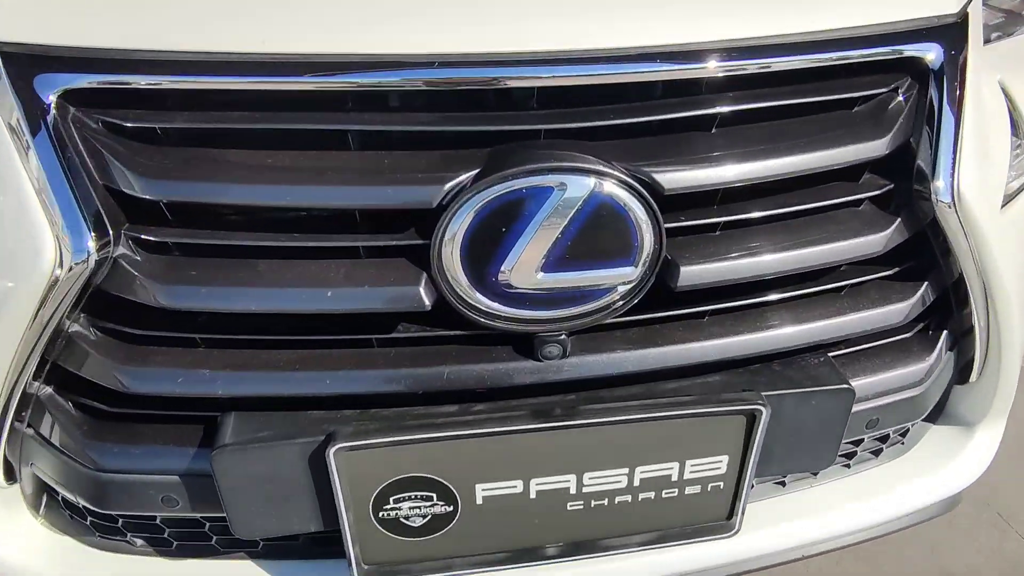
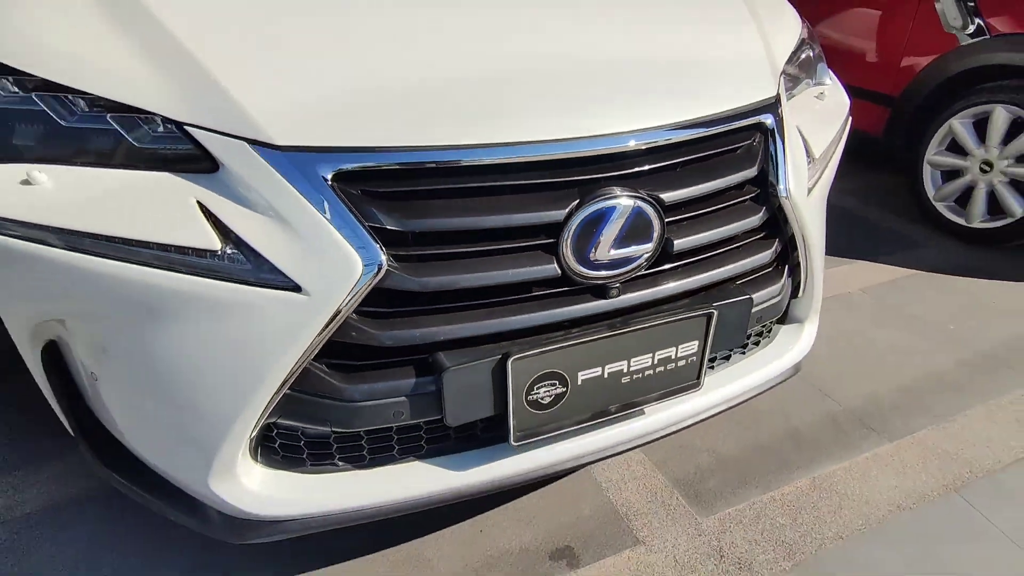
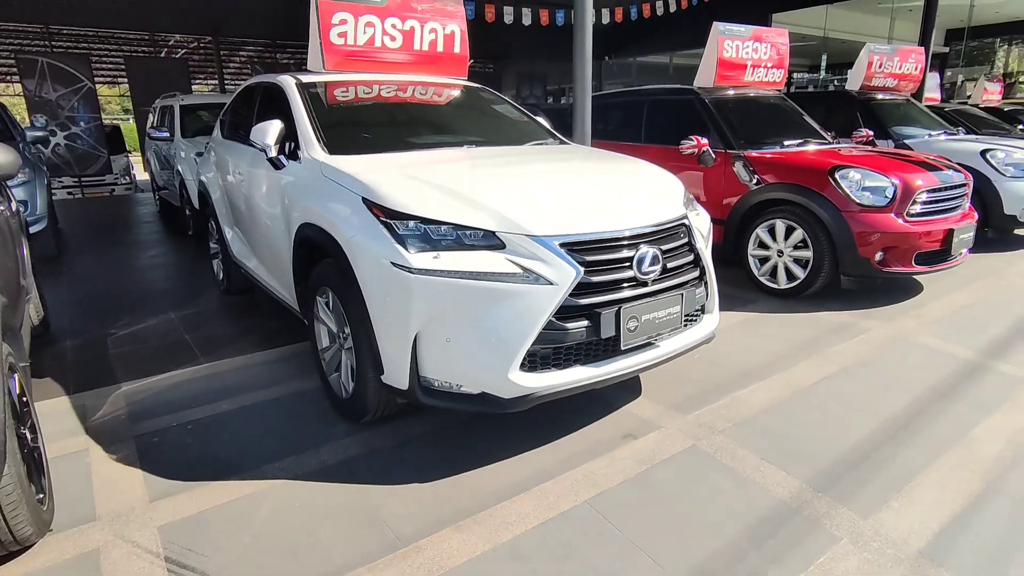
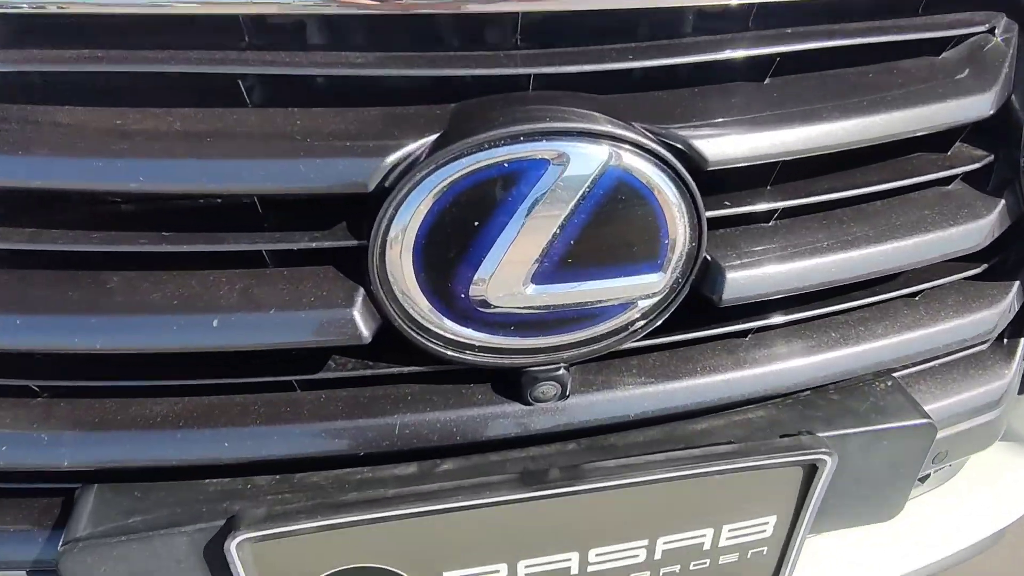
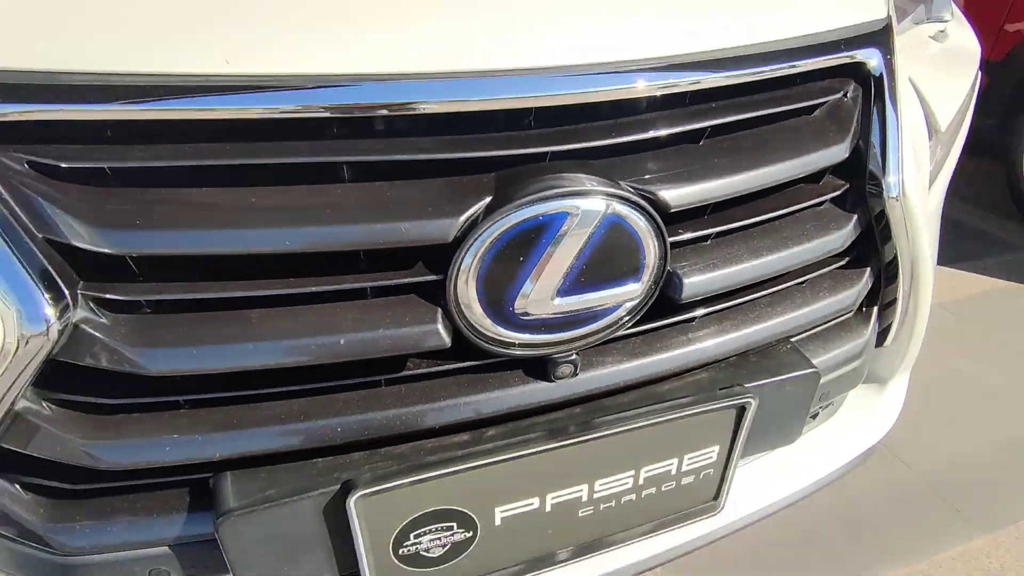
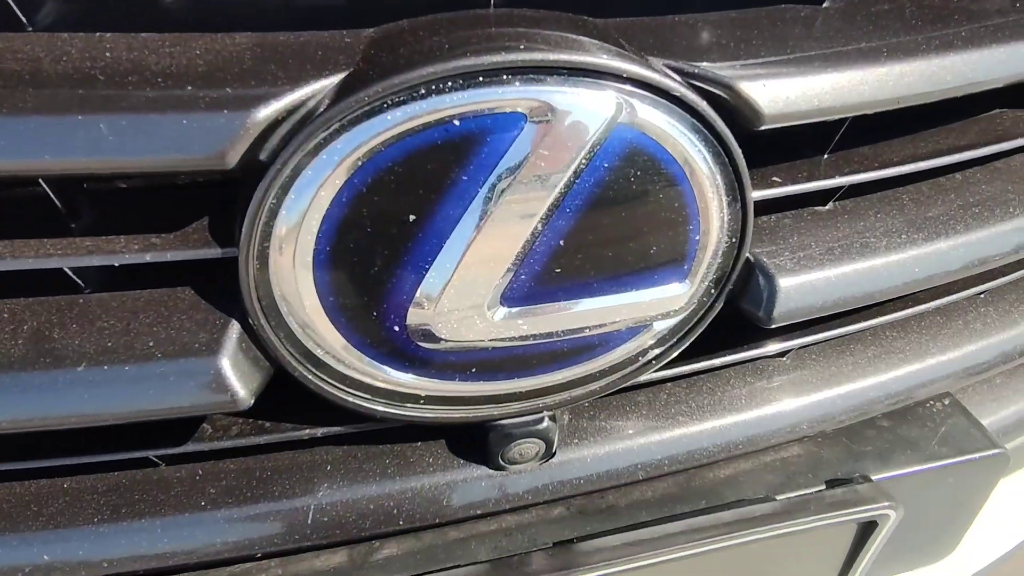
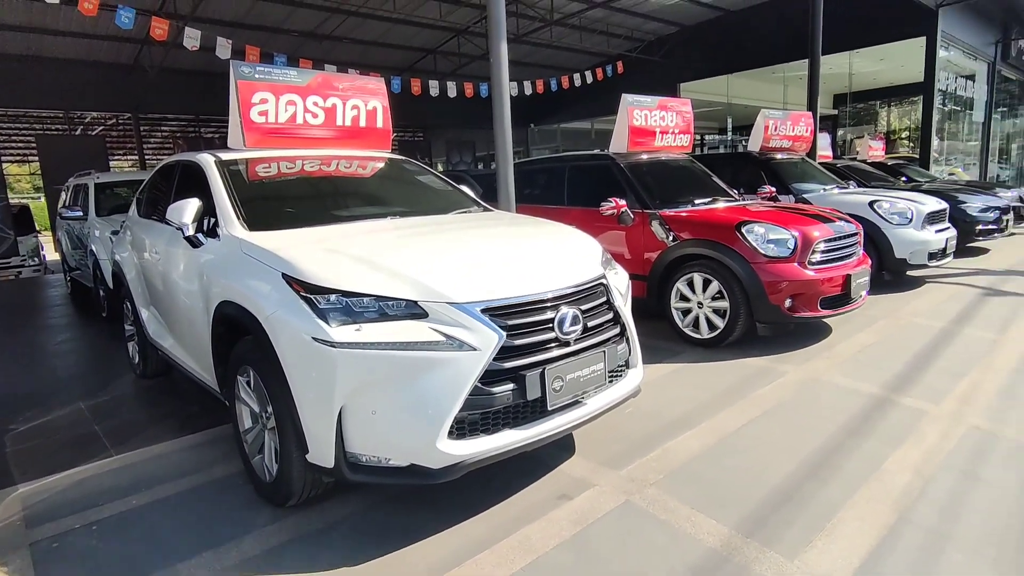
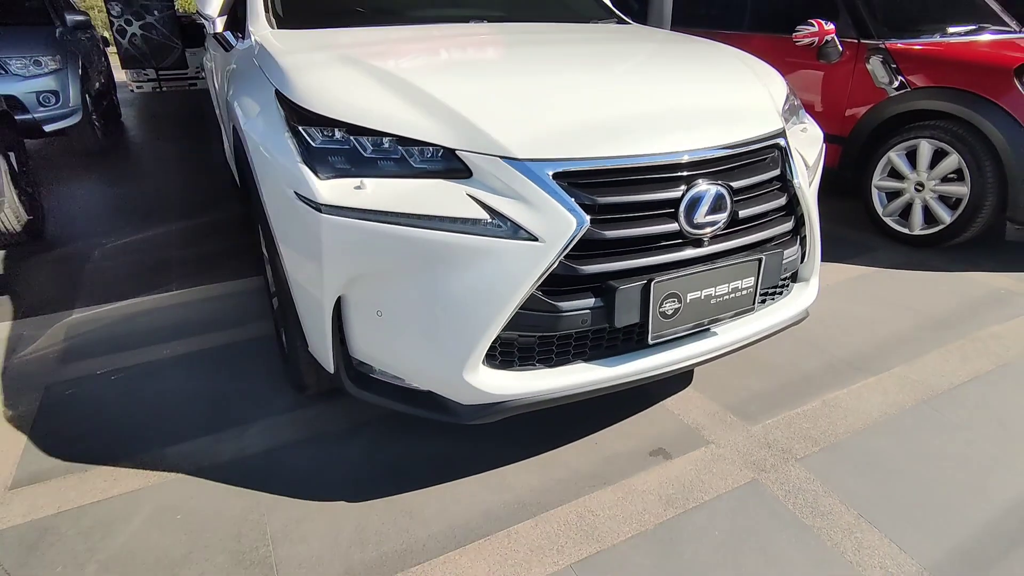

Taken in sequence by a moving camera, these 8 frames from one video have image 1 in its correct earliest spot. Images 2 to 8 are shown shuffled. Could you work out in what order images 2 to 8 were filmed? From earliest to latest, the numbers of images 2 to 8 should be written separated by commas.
4, 6, 5, 2, 8, 3, 7
